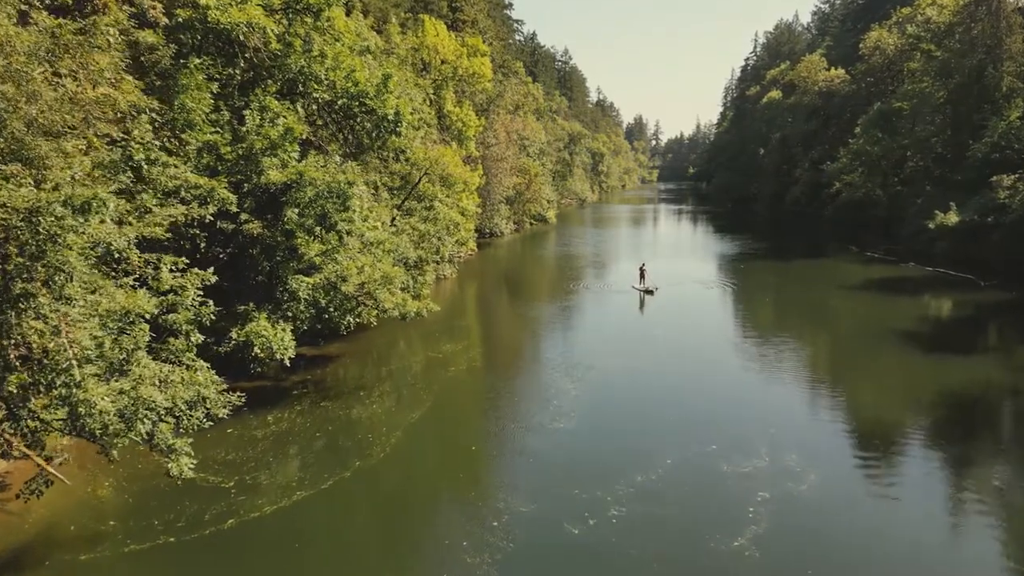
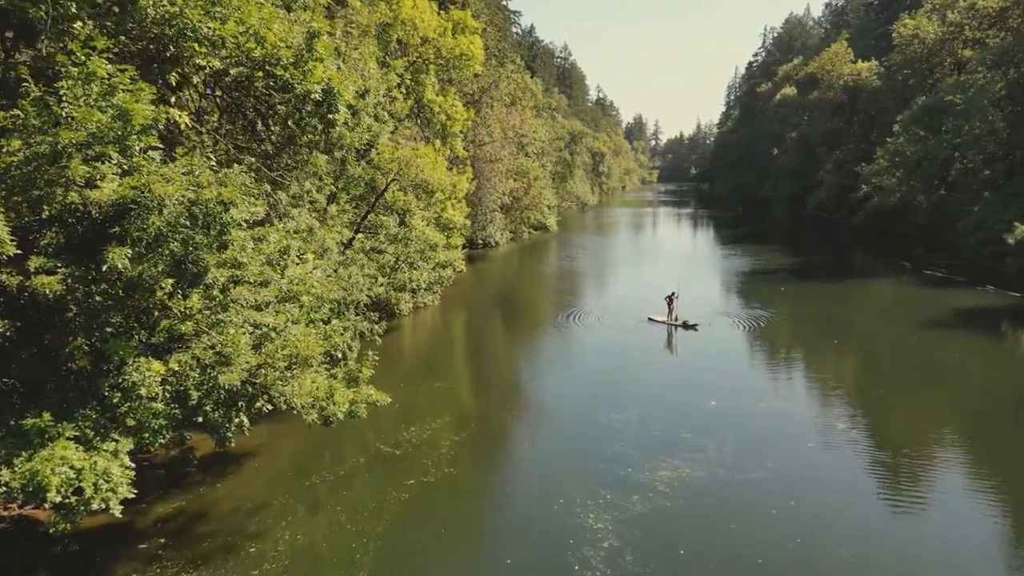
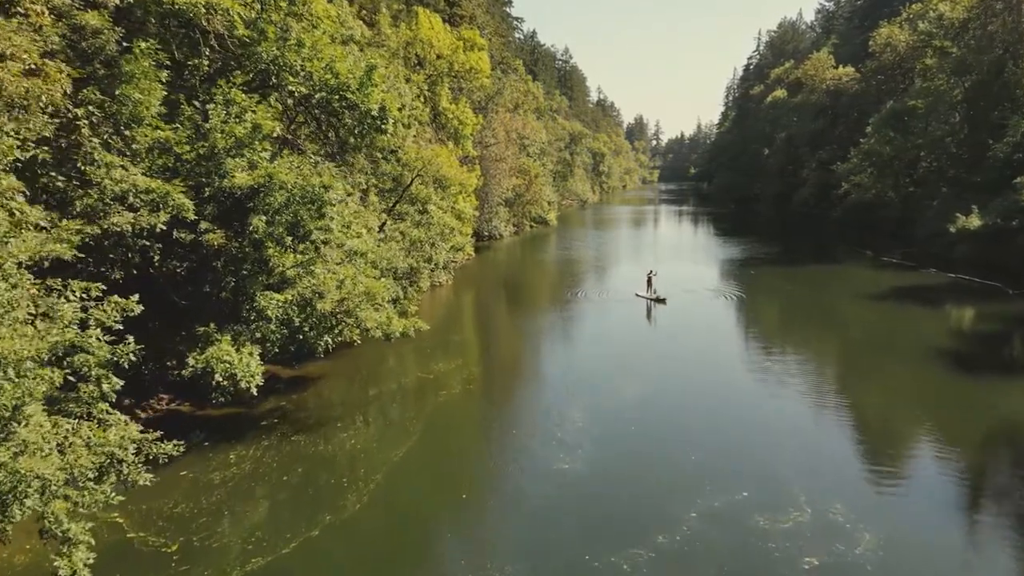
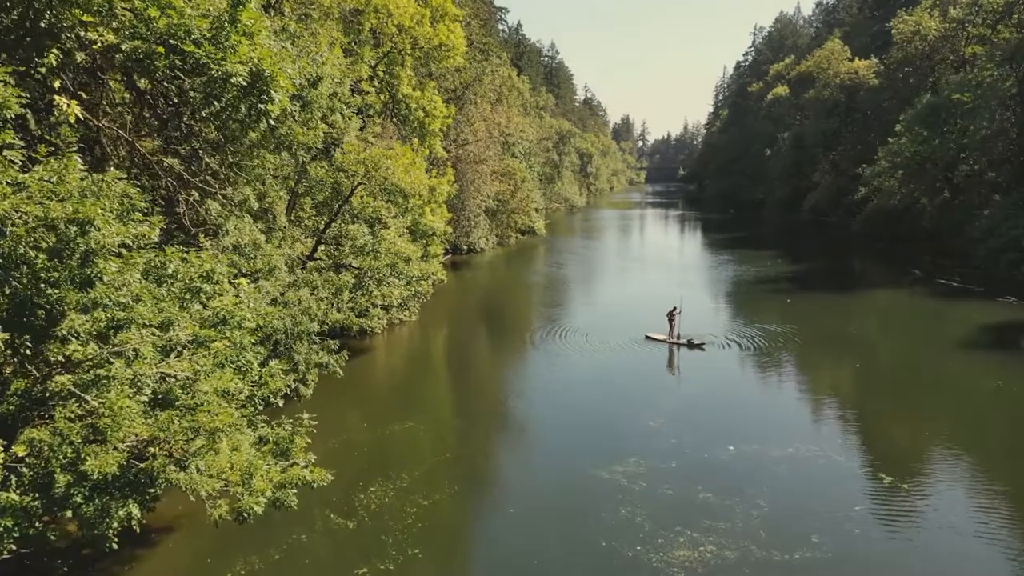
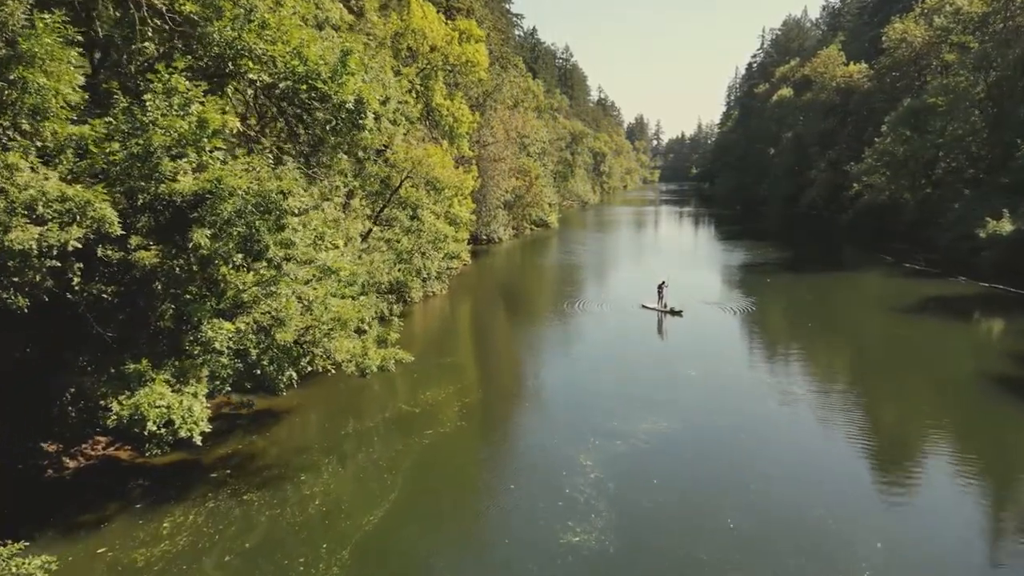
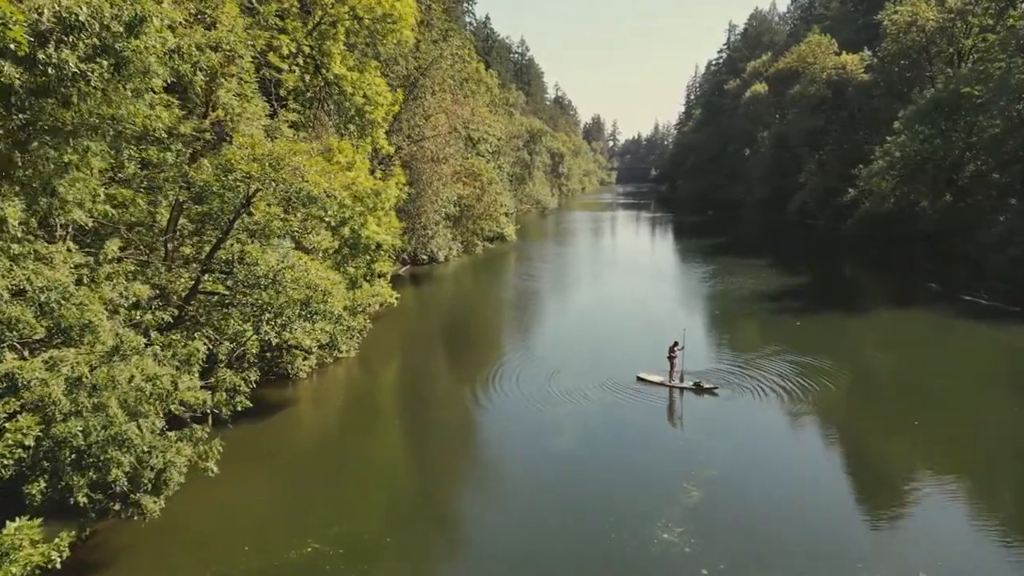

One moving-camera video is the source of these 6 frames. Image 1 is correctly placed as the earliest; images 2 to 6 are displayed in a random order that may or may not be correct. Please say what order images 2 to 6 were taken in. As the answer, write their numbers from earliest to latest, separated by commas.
3, 5, 2, 4, 6
